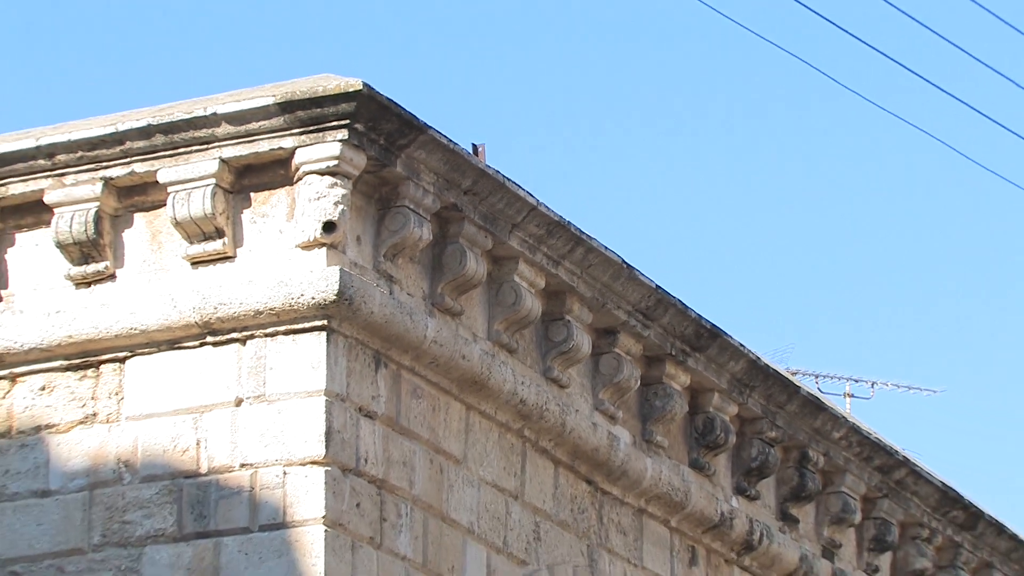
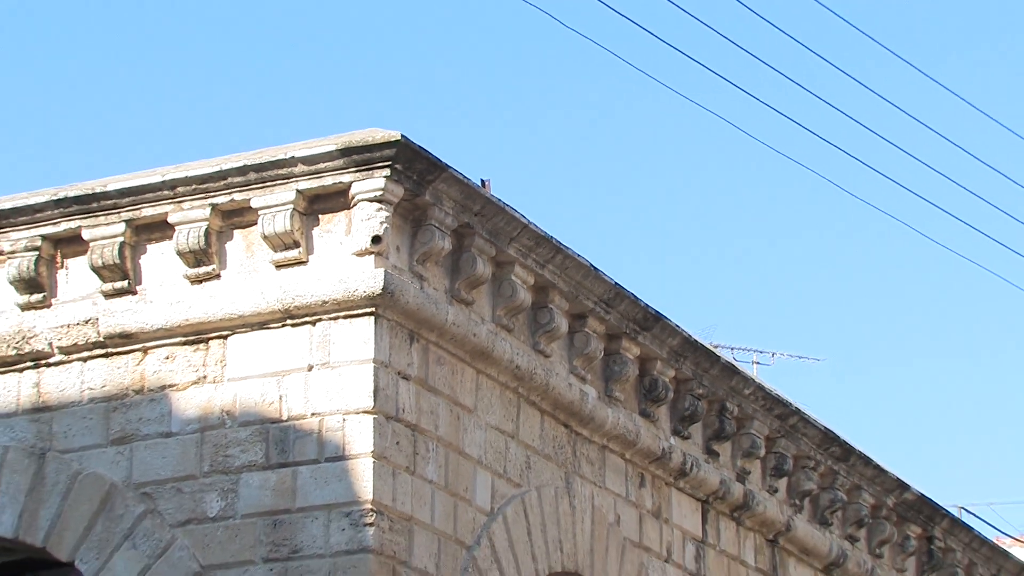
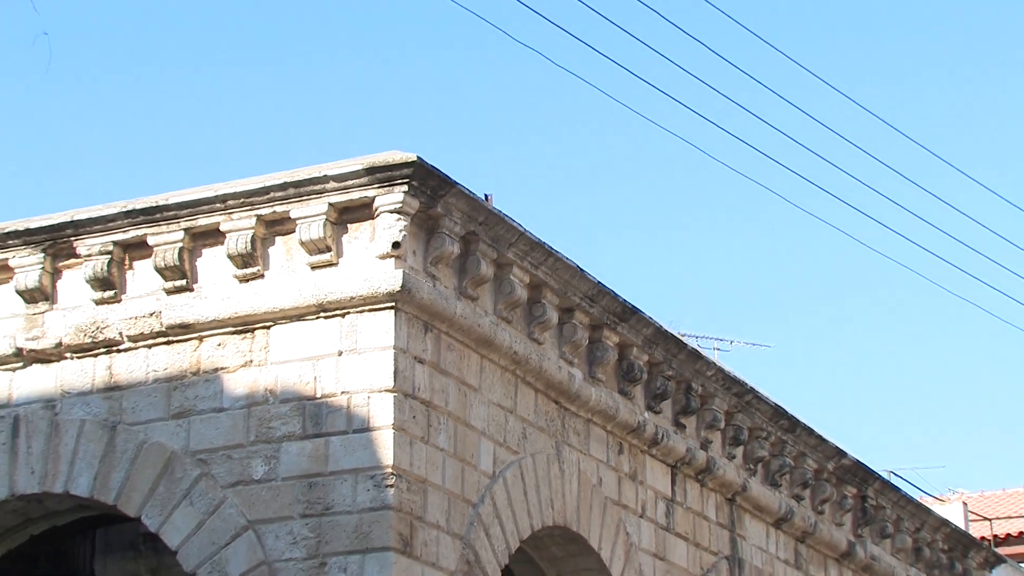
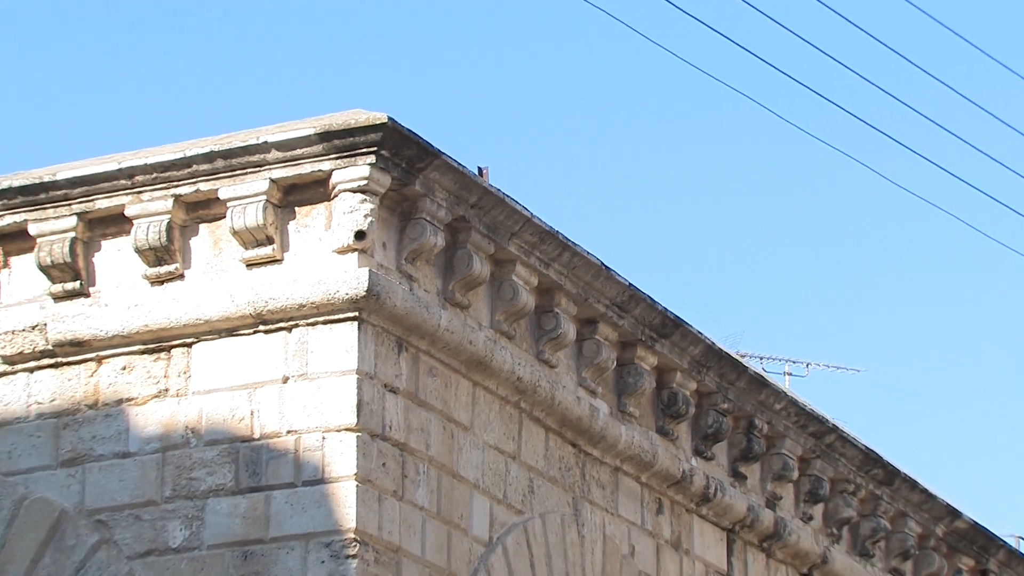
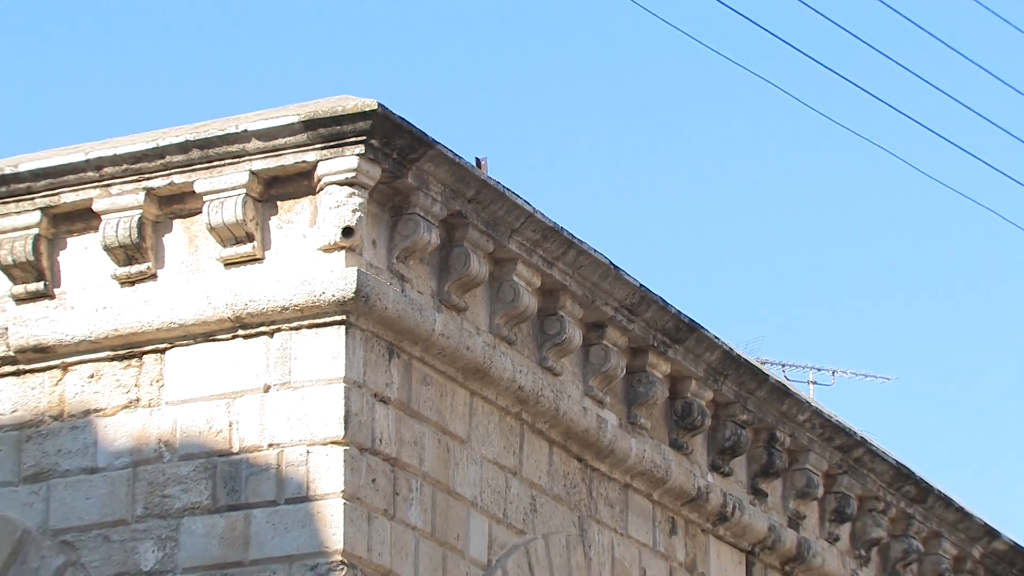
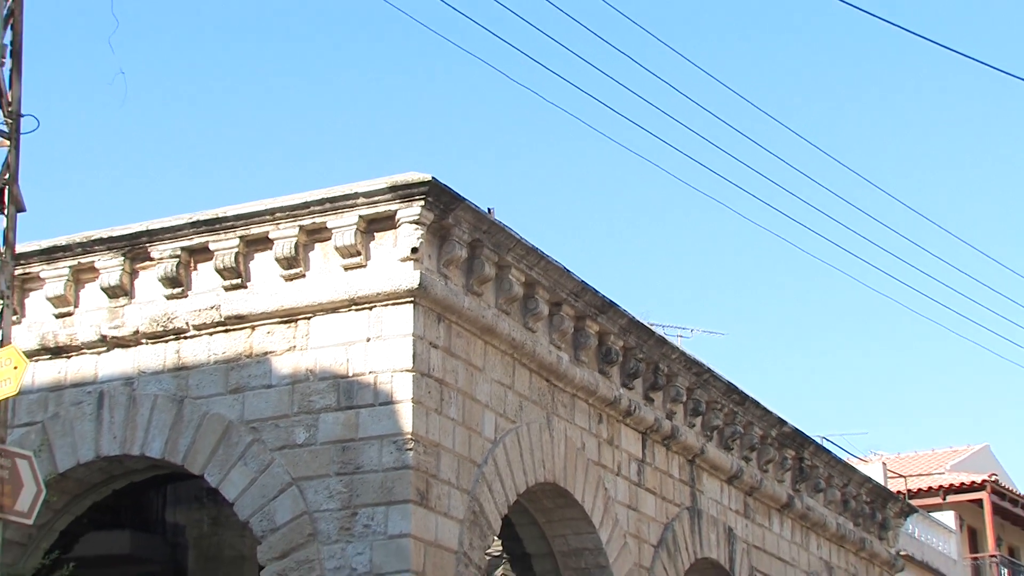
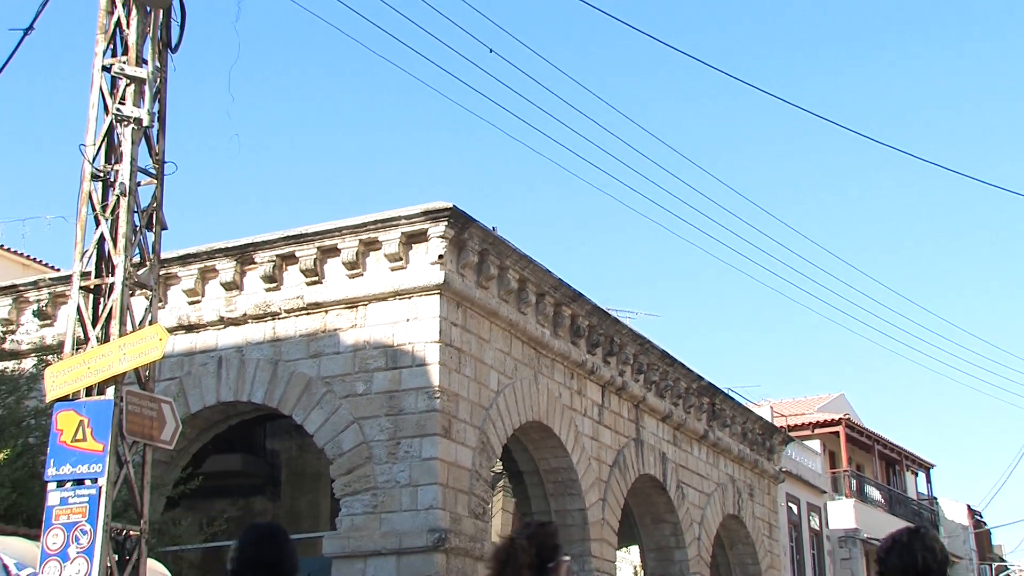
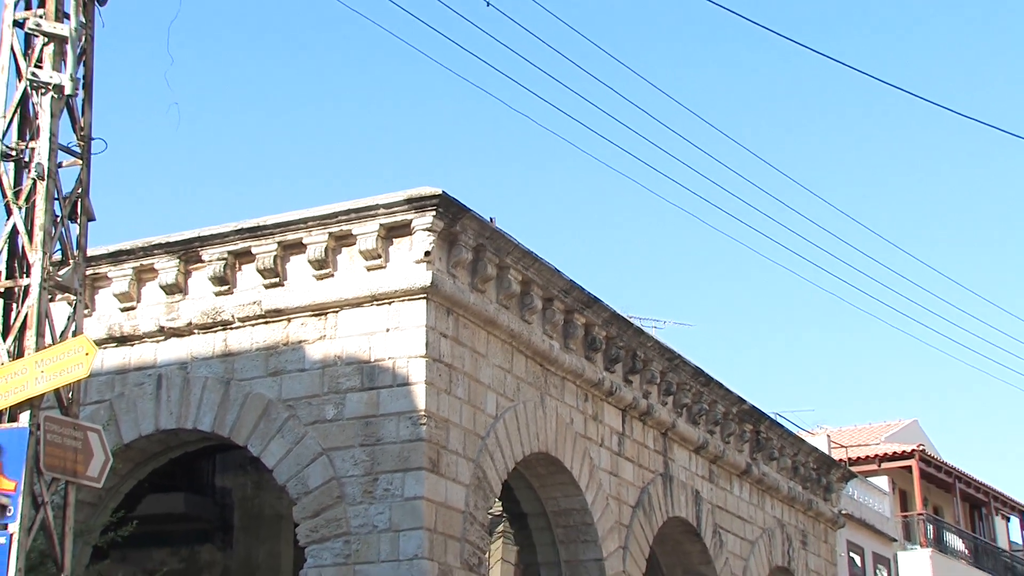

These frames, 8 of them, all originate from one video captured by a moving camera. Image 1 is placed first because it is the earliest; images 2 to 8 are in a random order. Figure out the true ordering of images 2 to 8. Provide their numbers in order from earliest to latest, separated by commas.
5, 4, 2, 3, 6, 8, 7
